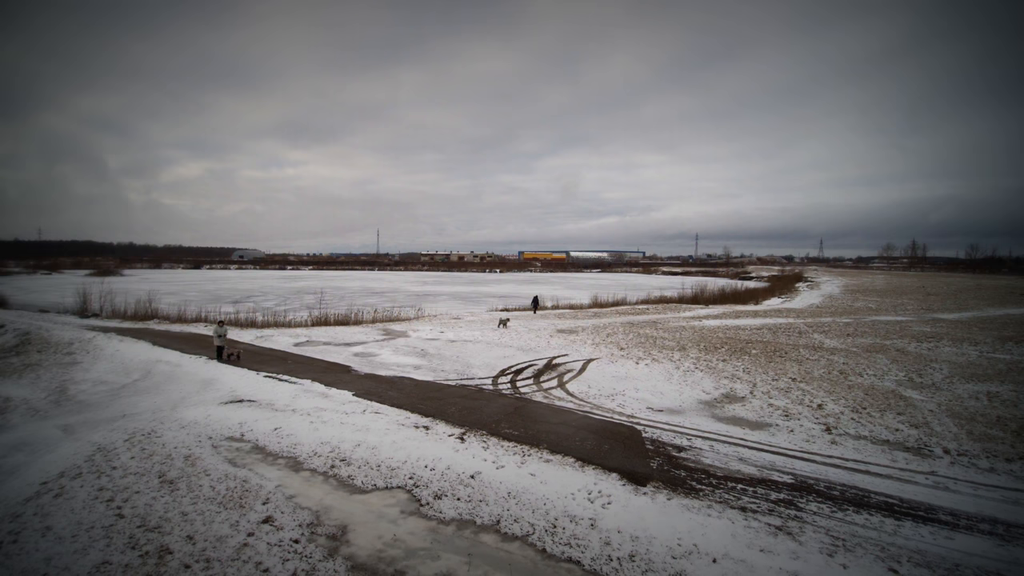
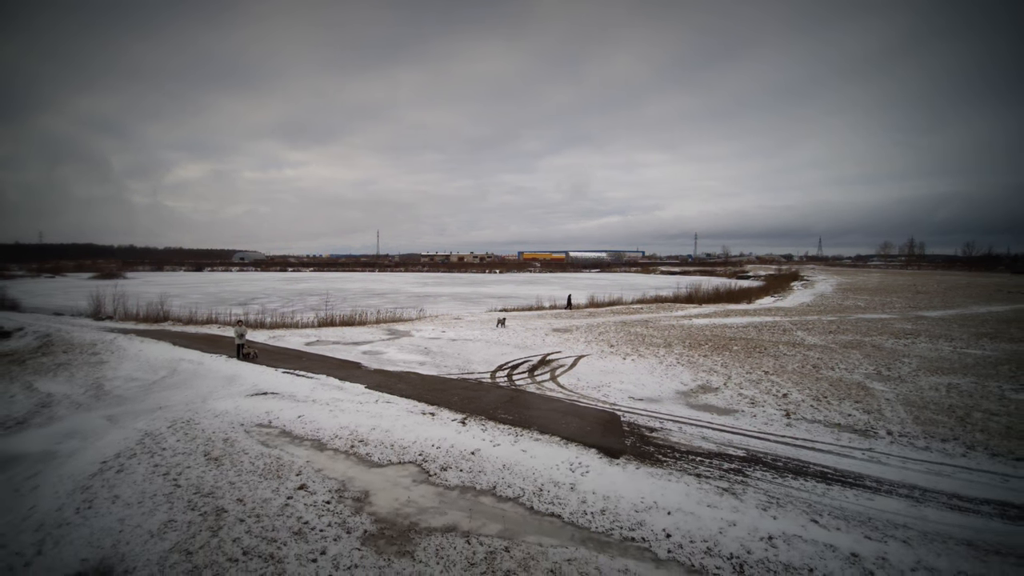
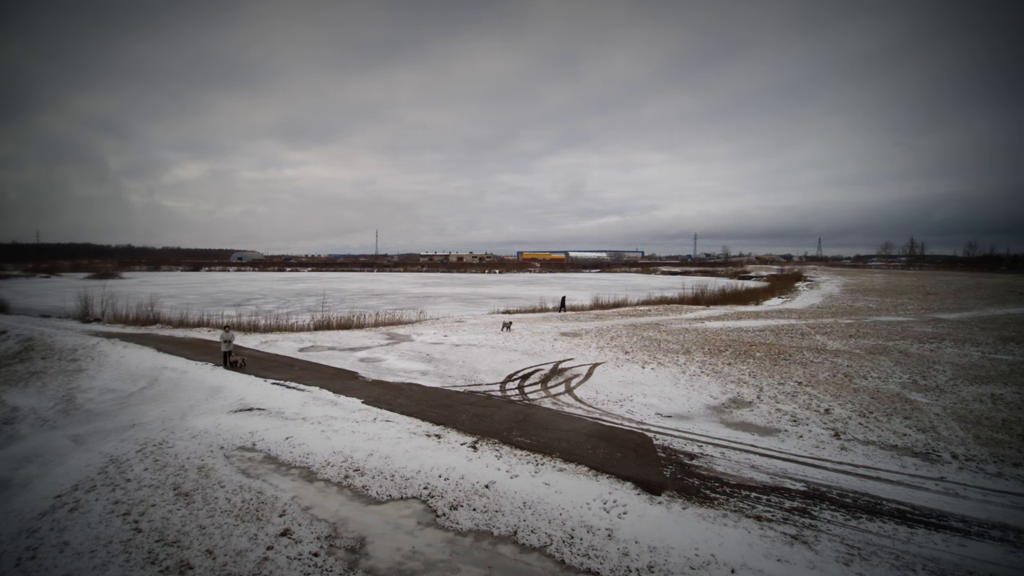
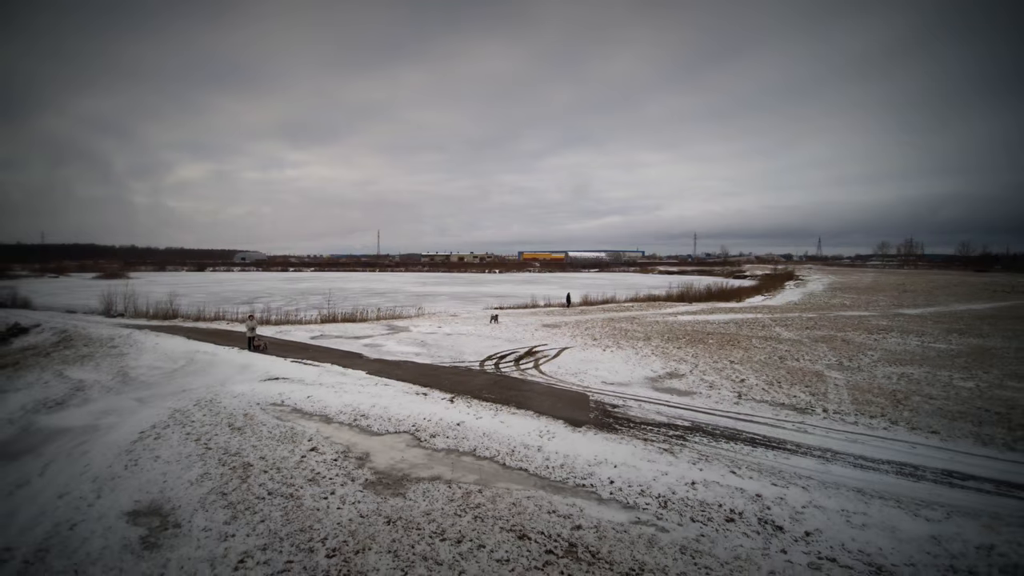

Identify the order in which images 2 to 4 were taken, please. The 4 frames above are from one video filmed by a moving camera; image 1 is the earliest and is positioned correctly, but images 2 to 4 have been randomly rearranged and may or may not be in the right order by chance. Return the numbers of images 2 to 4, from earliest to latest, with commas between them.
3, 2, 4
